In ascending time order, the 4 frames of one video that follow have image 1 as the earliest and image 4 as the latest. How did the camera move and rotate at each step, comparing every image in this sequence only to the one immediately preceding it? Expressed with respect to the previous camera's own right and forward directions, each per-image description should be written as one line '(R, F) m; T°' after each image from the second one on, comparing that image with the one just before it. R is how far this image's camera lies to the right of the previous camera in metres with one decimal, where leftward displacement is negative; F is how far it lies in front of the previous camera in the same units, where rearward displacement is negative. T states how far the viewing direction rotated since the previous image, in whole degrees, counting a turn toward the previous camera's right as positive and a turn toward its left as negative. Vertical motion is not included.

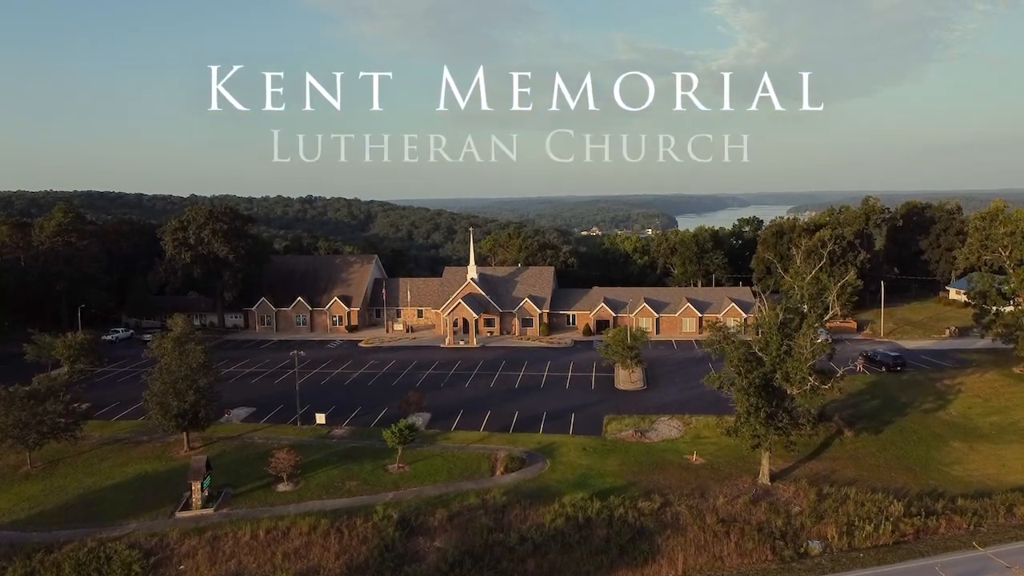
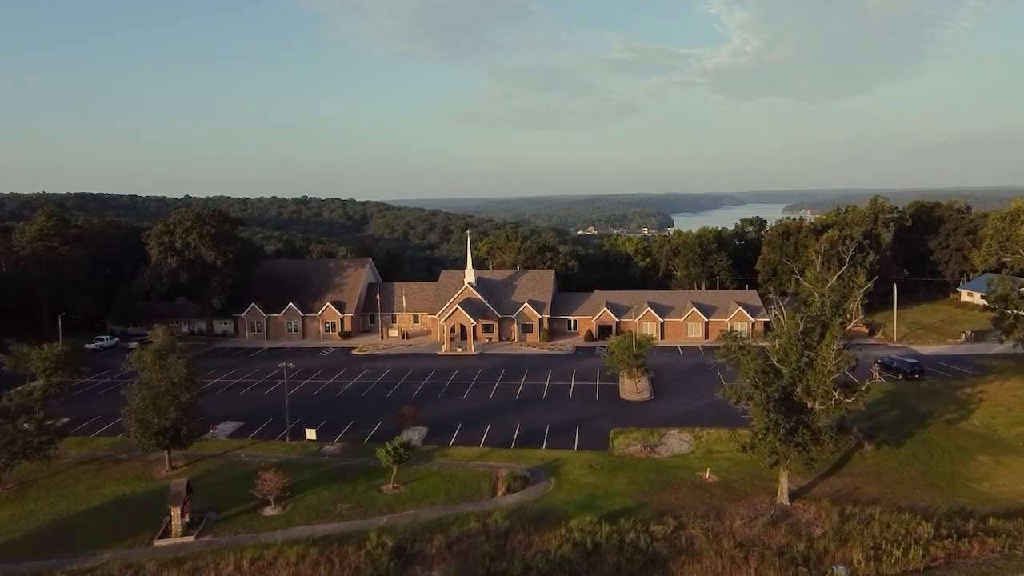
(-0.2, +1.9) m; 0°
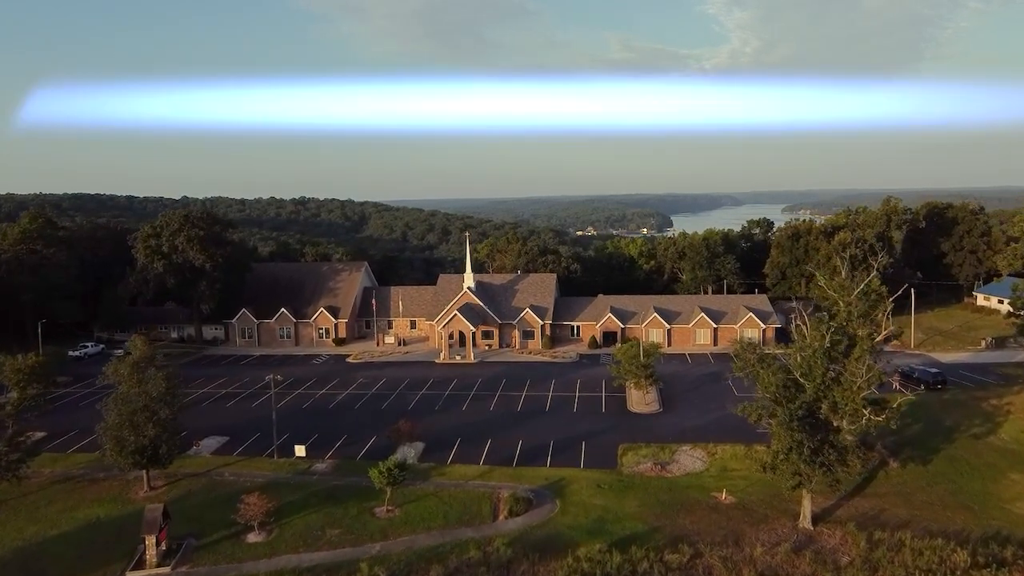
(-0.1, +2.0) m; 0°
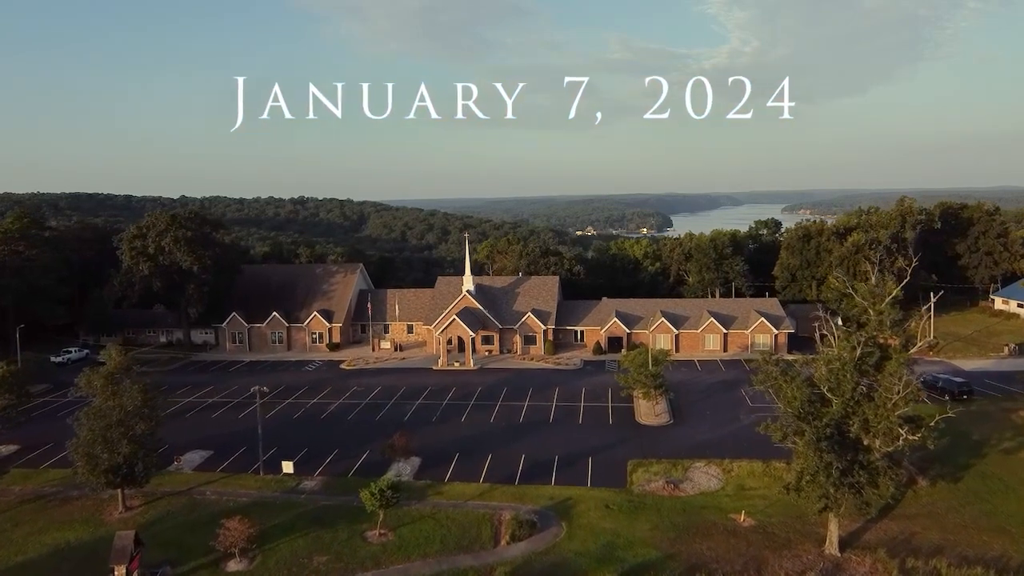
(-0.1, +2.0) m; 0°
